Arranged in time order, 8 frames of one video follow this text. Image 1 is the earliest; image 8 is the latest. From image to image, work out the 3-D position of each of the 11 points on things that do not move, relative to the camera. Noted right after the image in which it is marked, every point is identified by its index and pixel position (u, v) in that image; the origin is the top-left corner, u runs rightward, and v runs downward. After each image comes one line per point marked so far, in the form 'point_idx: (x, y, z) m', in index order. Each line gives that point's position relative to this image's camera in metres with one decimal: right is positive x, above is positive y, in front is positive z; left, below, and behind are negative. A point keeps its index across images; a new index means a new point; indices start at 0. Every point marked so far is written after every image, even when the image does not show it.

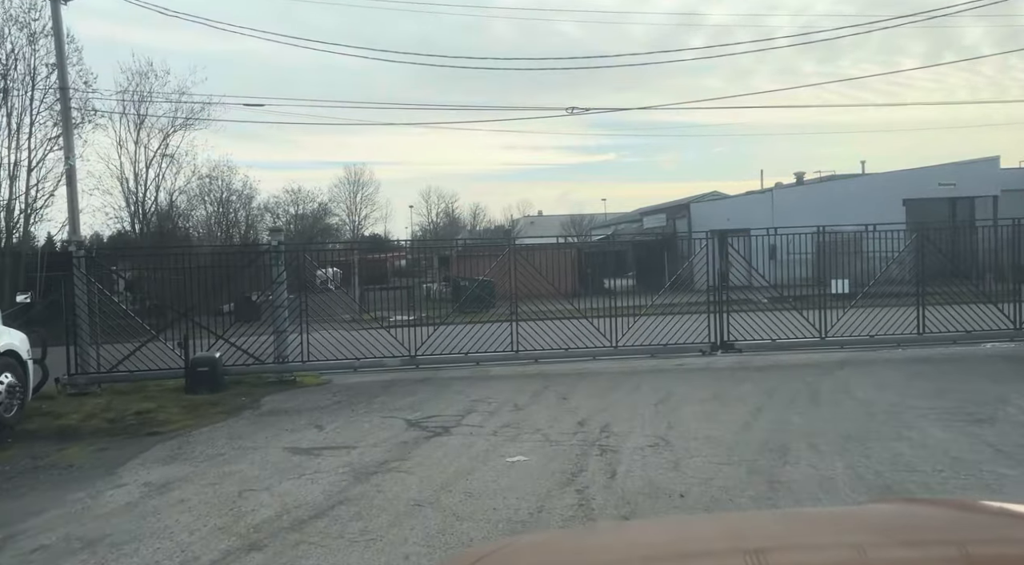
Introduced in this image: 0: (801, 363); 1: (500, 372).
0: (+4.7, -1.3, +14.6) m
1: (-0.2, -1.4, +14.1) m
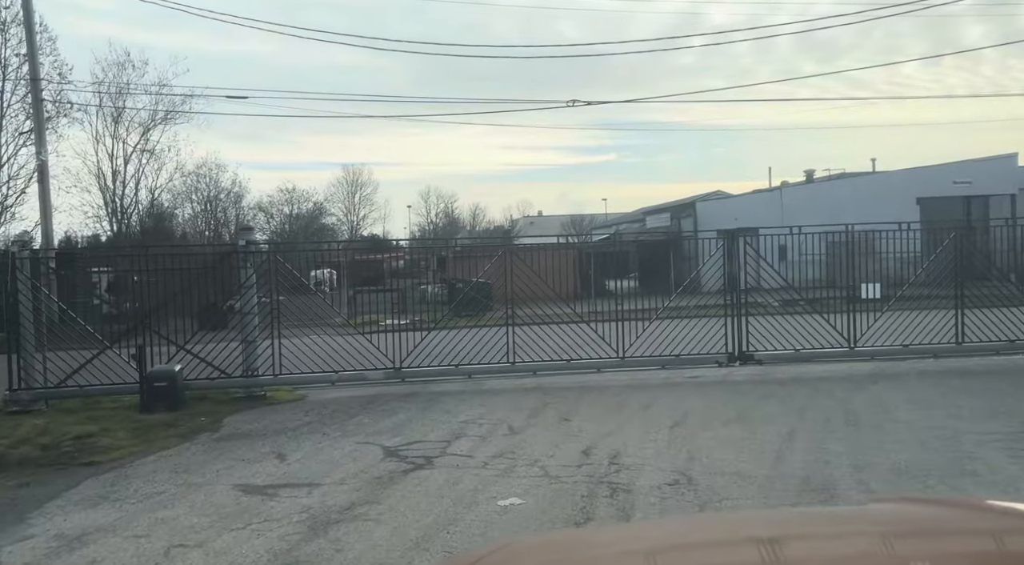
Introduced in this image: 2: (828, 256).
0: (+4.6, -1.4, +13.2) m
1: (-0.3, -1.5, +12.7) m
2: (+5.3, +0.5, +15.1) m
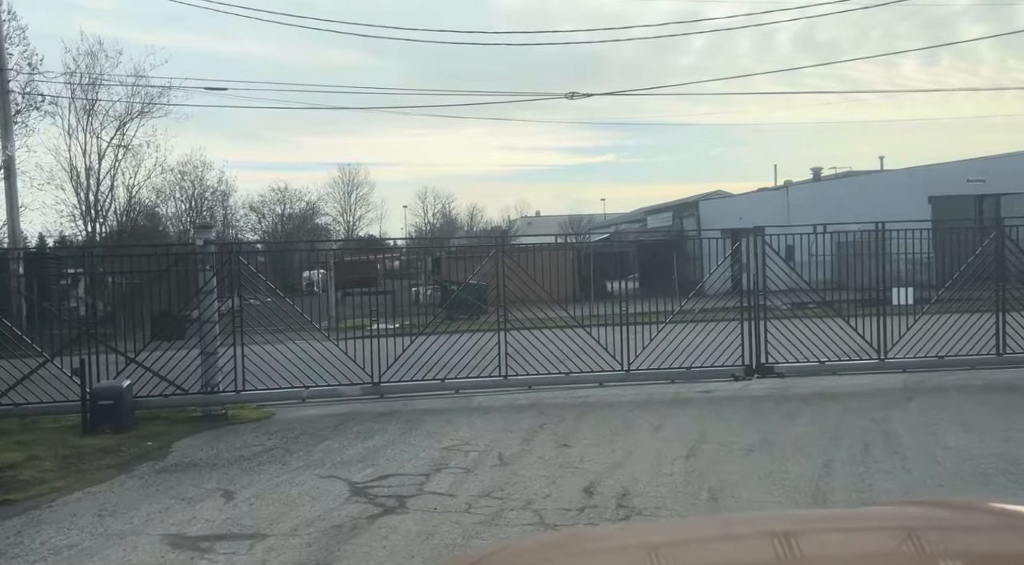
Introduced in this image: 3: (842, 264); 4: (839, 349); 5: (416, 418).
0: (+4.5, -1.5, +11.8) m
1: (-0.4, -1.5, +11.3) m
2: (+5.2, +0.4, +13.7) m
3: (+5.2, +0.3, +14.0) m
4: (+4.9, -1.0, +13.5) m
5: (-1.1, -1.6, +10.6) m
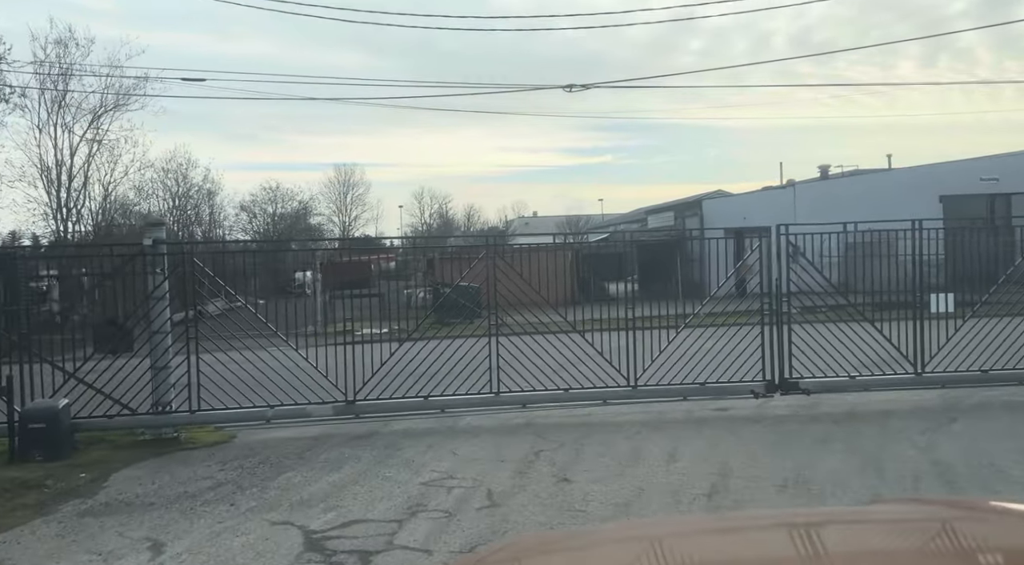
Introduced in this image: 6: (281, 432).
0: (+4.4, -1.5, +10.6) m
1: (-0.4, -1.6, +10.0) m
2: (+5.1, +0.3, +12.5) m
3: (+5.1, +0.2, +12.7) m
4: (+4.8, -1.1, +12.2) m
5: (-1.2, -1.6, +9.3) m
6: (-2.6, -1.6, +9.9) m
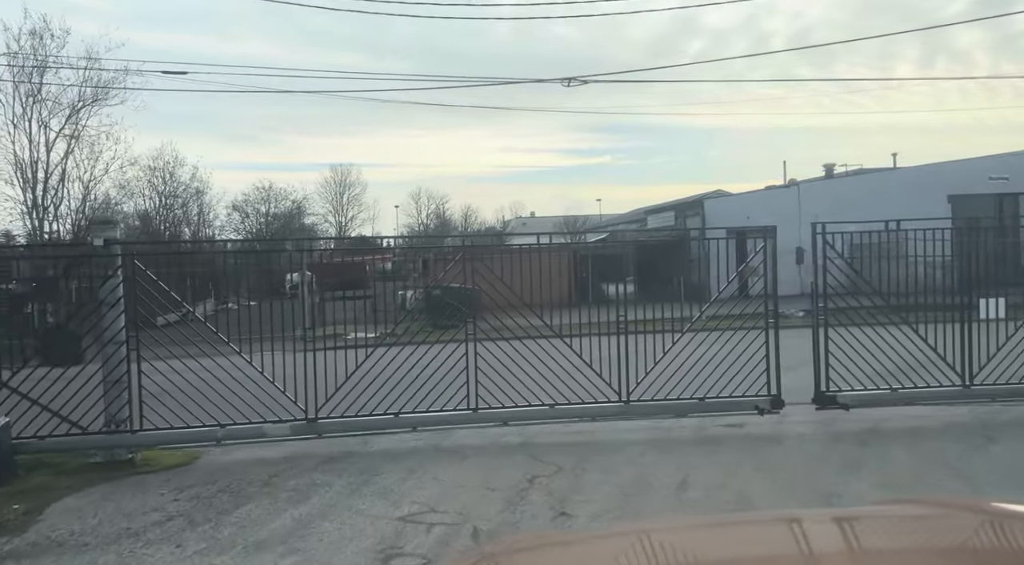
0: (+4.4, -1.6, +9.6) m
1: (-0.5, -1.6, +9.1) m
2: (+5.0, +0.3, +11.5) m
3: (+5.0, +0.2, +11.8) m
4: (+4.7, -1.1, +11.3) m
5: (-1.3, -1.7, +8.4) m
6: (-2.6, -1.7, +9.0) m
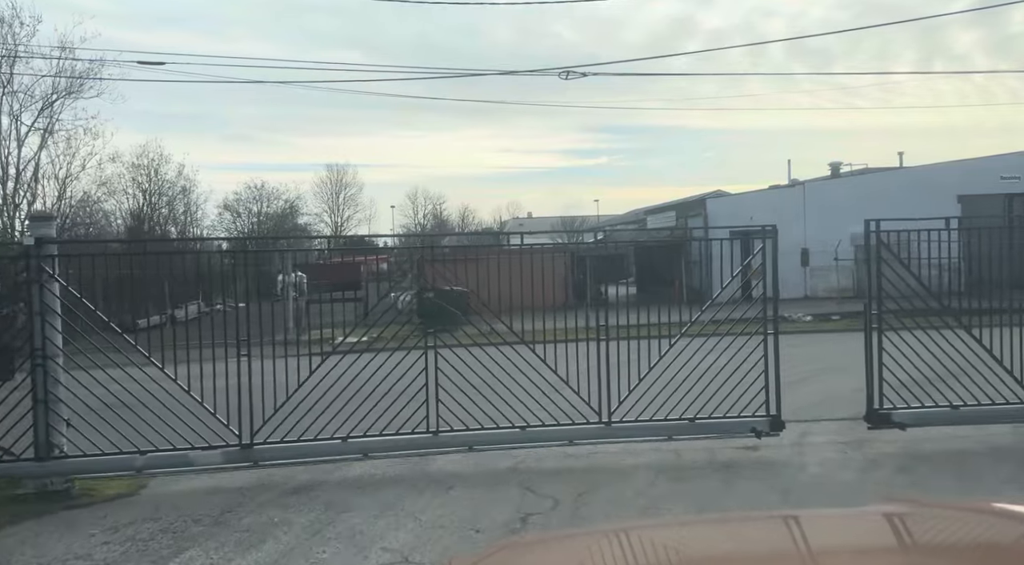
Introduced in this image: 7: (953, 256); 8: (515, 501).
0: (+4.3, -1.6, +8.6) m
1: (-0.6, -1.7, +8.0) m
2: (+4.9, +0.2, +10.5) m
3: (+4.9, +0.1, +10.7) m
4: (+4.6, -1.2, +10.2) m
5: (-1.4, -1.7, +7.3) m
6: (-2.7, -1.7, +7.9) m
7: (+4.7, +0.2, +10.3) m
8: (0.0, -1.7, +7.1) m
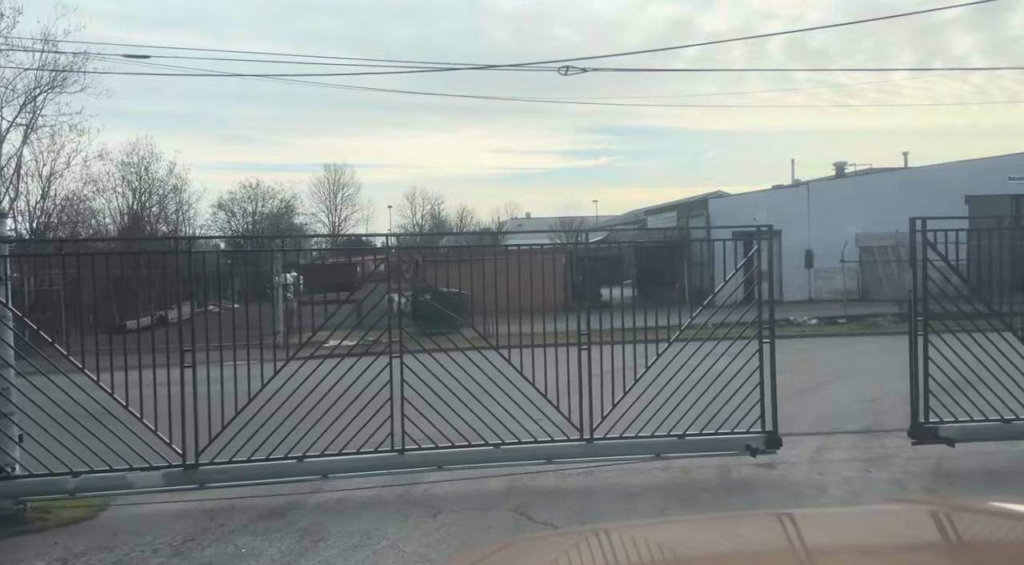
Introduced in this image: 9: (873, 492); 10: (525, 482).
0: (+4.2, -1.7, +7.9) m
1: (-0.6, -1.7, +7.3) m
2: (+4.9, +0.2, +9.8) m
3: (+4.9, +0.1, +10.1) m
4: (+4.6, -1.2, +9.5) m
5: (-1.4, -1.8, +6.6) m
6: (-2.8, -1.8, +7.2) m
7: (+4.7, +0.2, +9.6) m
8: (0.0, -1.8, +6.5) m
9: (+3.0, -1.7, +7.5) m
10: (+0.1, -1.7, +7.7) m
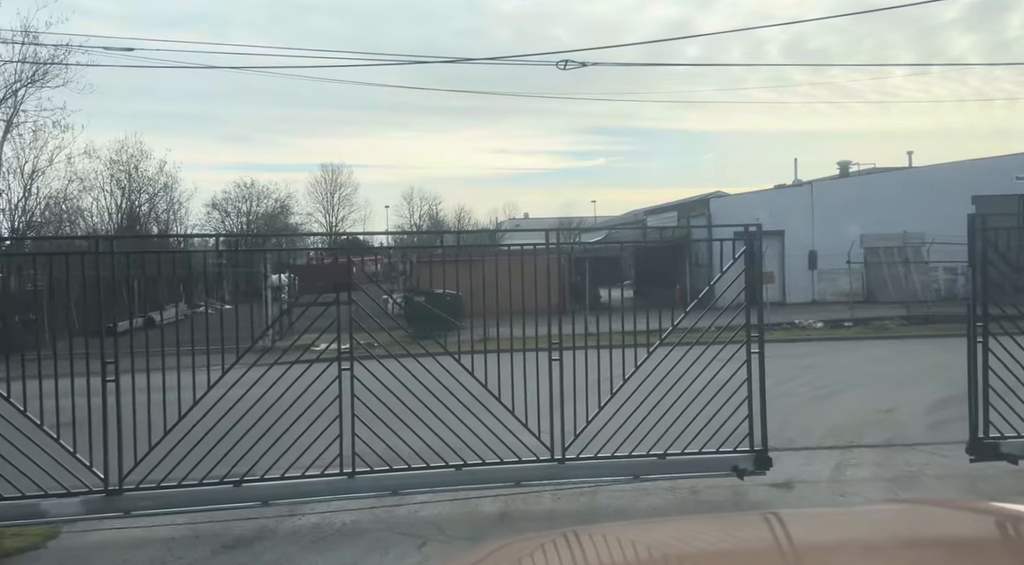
0: (+4.2, -1.7, +7.2) m
1: (-0.7, -1.7, +6.6) m
2: (+4.8, +0.1, +9.1) m
3: (+4.8, 0.0, +9.4) m
4: (+4.5, -1.2, +8.9) m
5: (-1.5, -1.8, +5.9) m
6: (-2.8, -1.8, +6.5) m
7: (+4.6, +0.1, +8.9) m
8: (0.0, -1.8, +5.8) m
9: (+3.0, -1.7, +6.8) m
10: (+0.1, -1.7, +7.0) m
